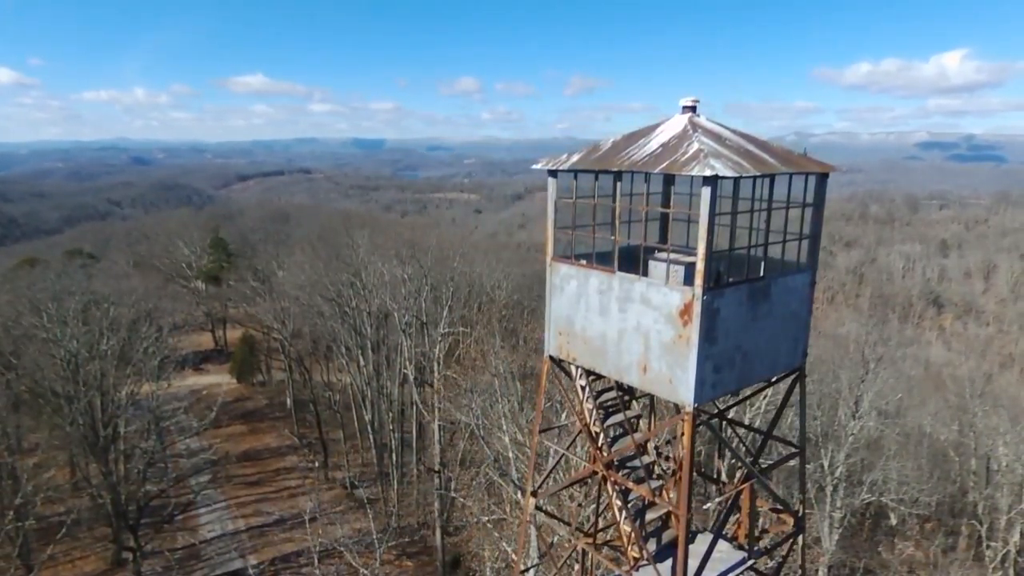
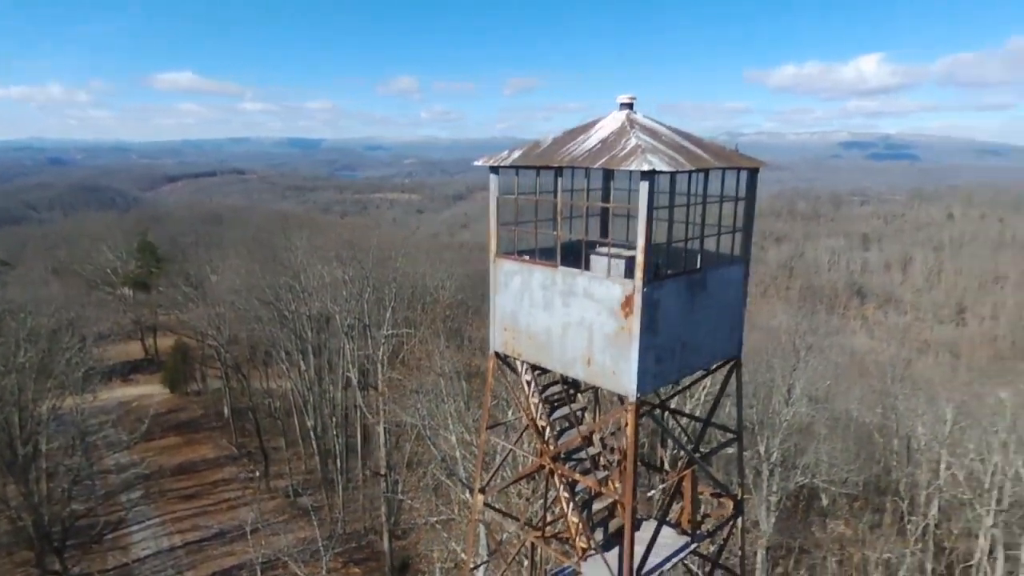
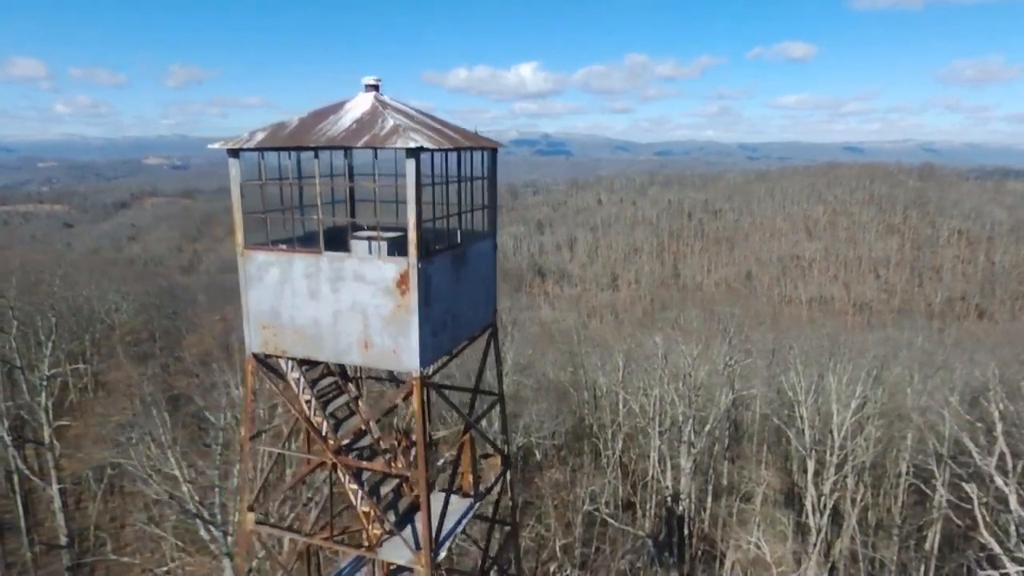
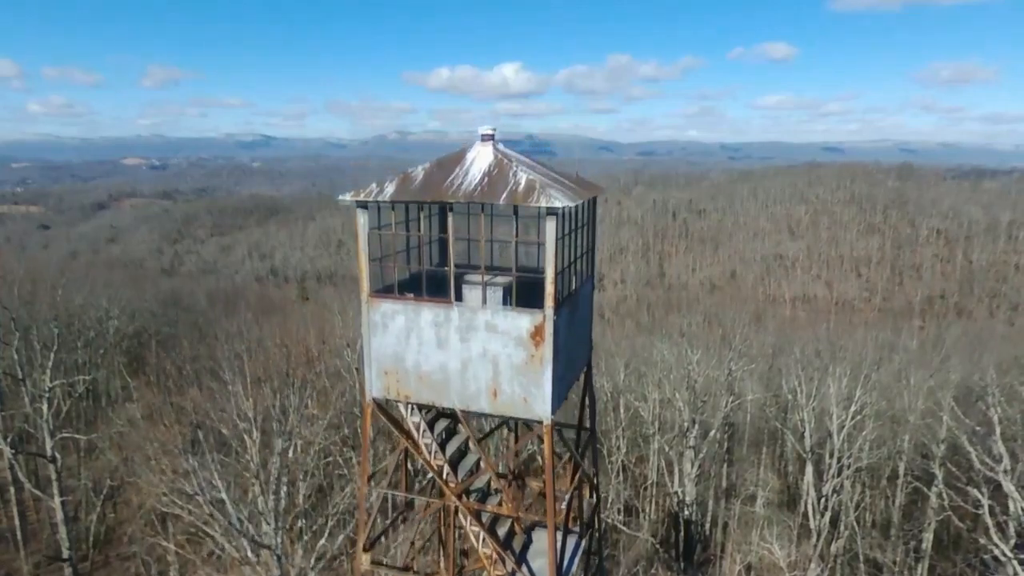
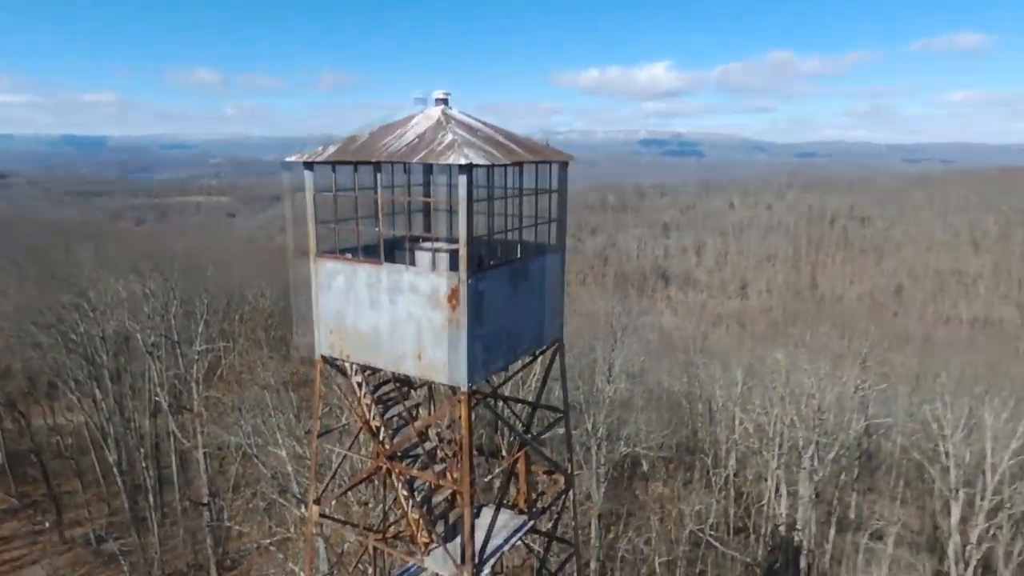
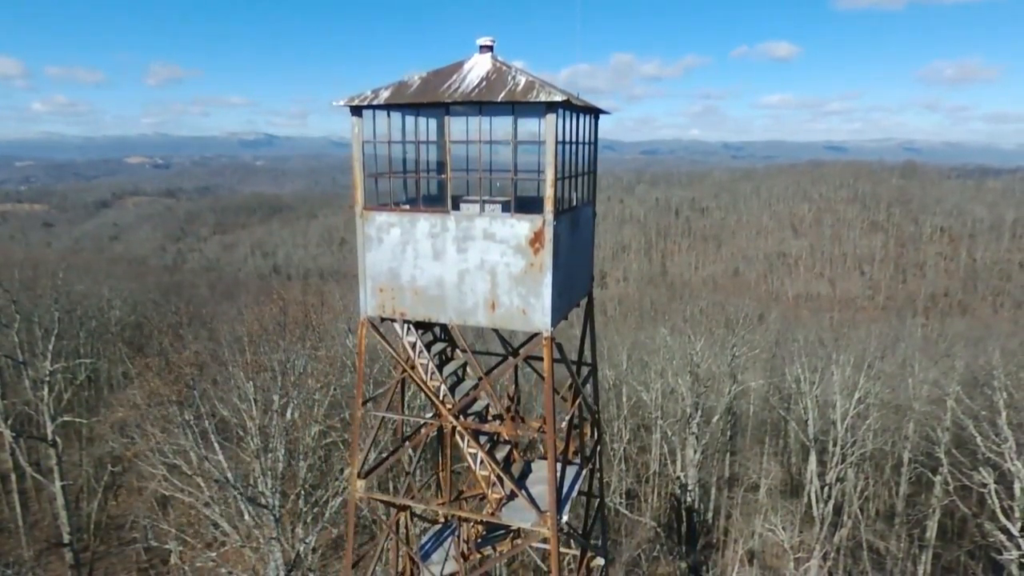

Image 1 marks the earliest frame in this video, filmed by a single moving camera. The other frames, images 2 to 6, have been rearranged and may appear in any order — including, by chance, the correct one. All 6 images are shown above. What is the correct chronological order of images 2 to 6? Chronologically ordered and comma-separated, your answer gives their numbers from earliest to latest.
2, 5, 3, 6, 4
